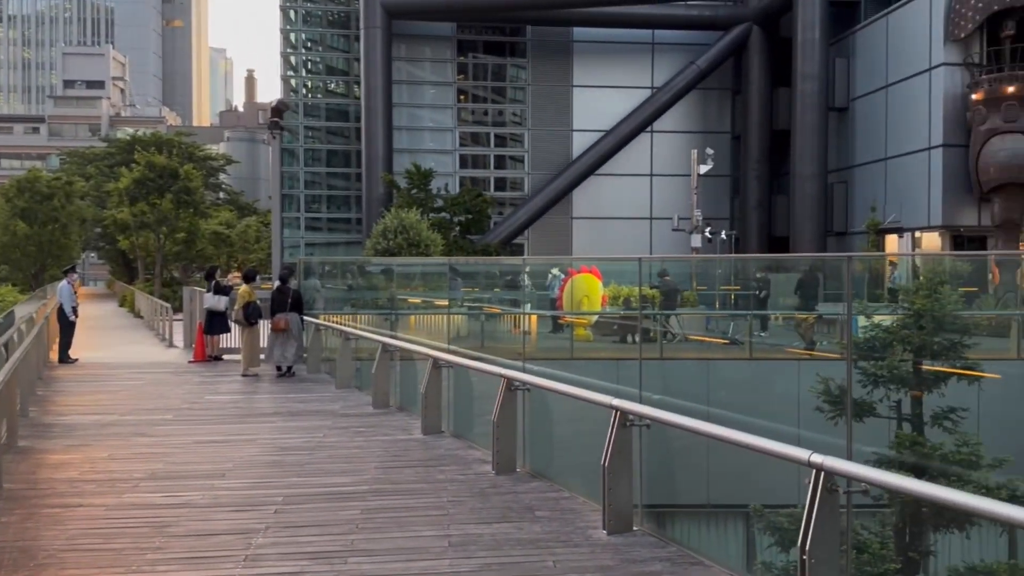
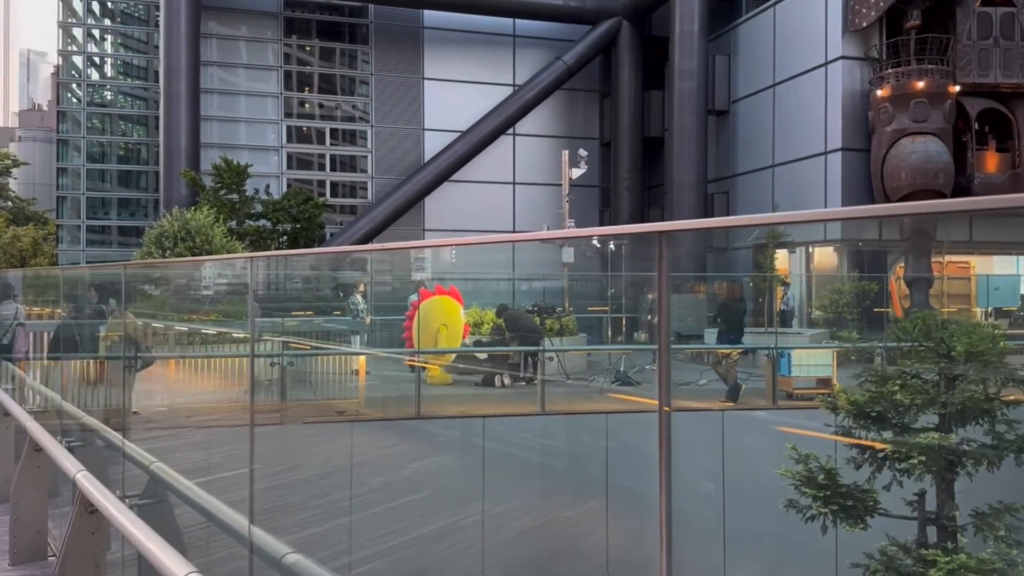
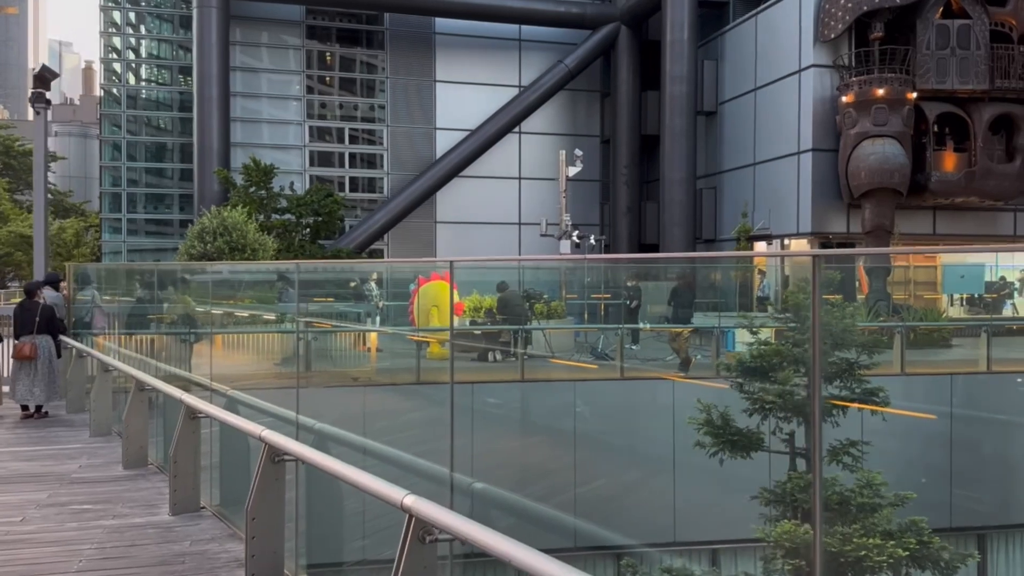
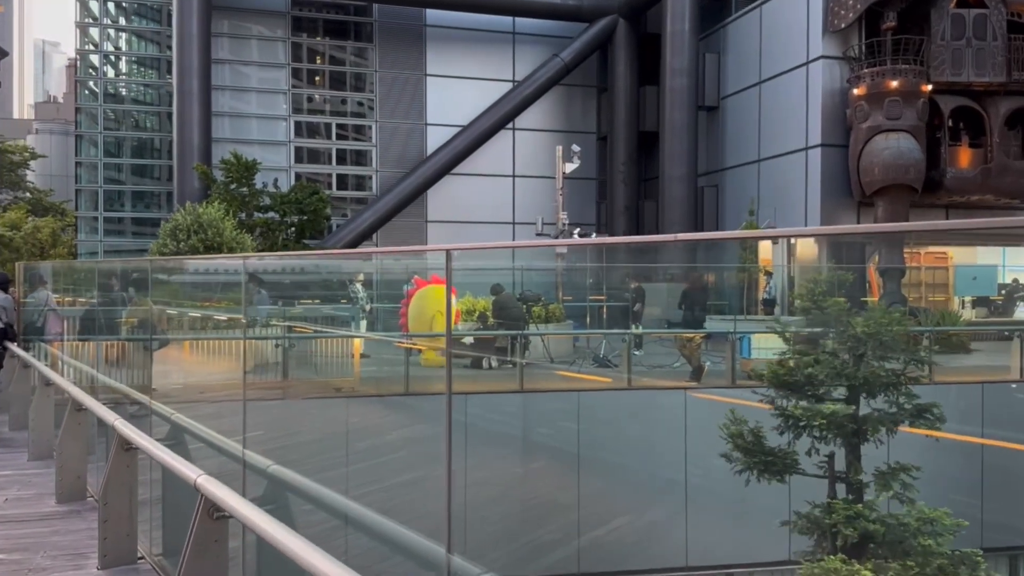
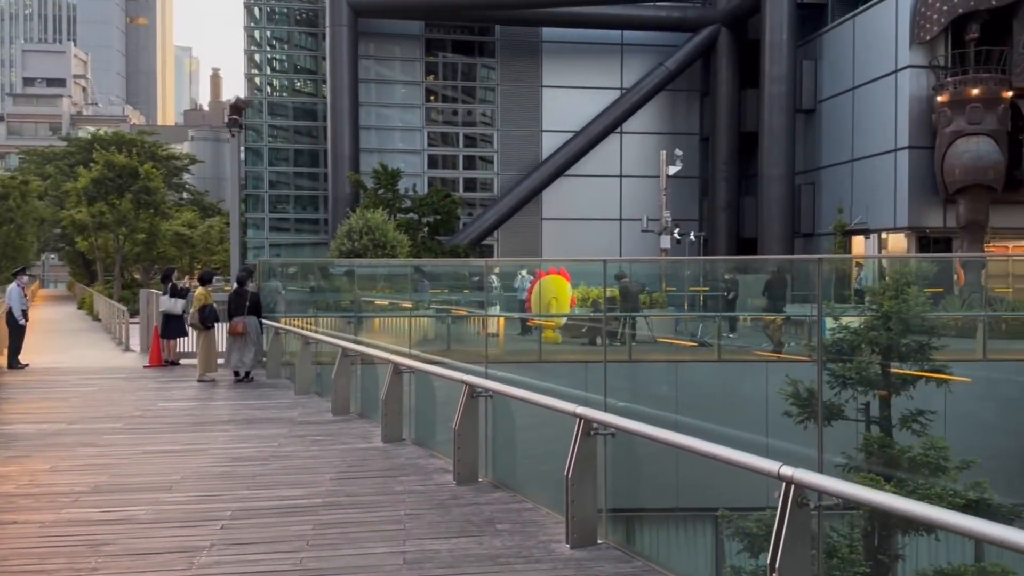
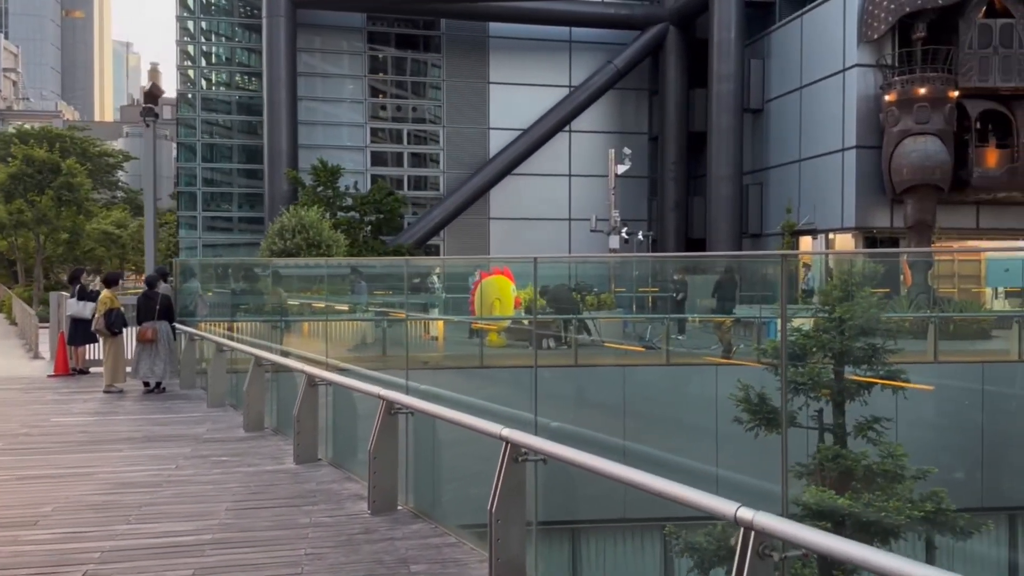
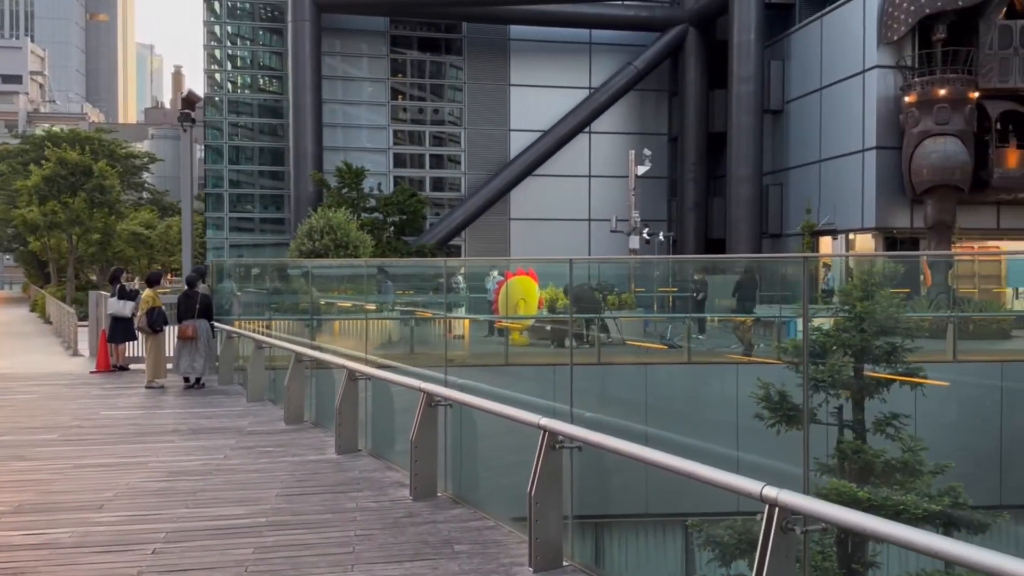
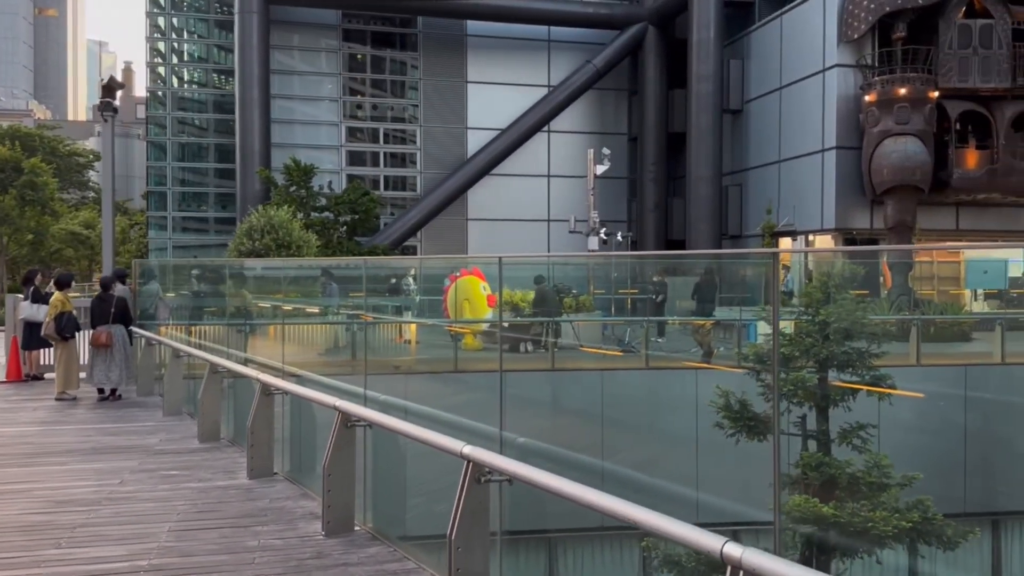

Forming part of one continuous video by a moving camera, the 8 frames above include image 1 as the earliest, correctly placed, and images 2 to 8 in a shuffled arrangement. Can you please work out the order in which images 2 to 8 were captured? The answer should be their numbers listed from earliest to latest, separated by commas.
5, 7, 6, 8, 3, 4, 2
